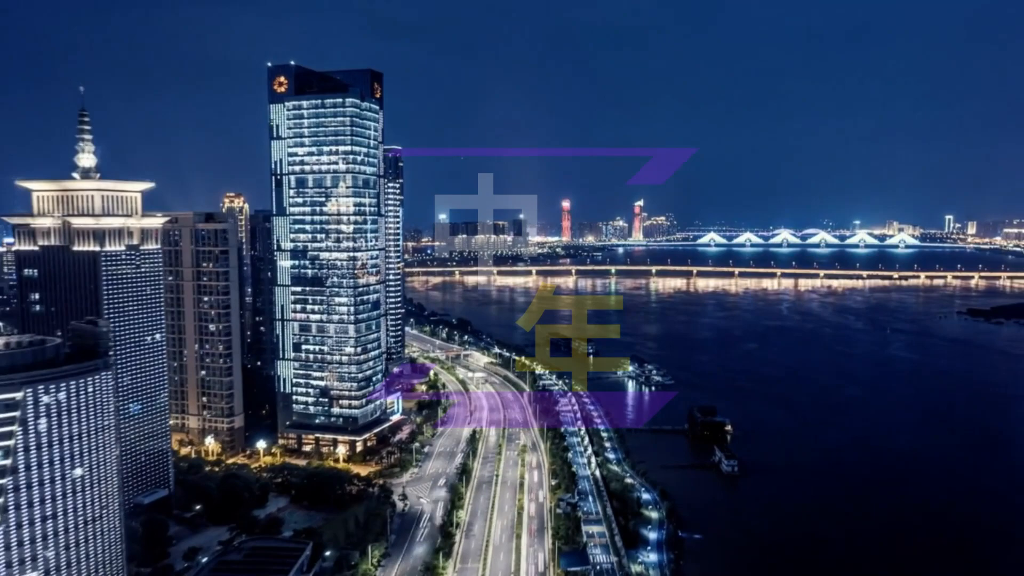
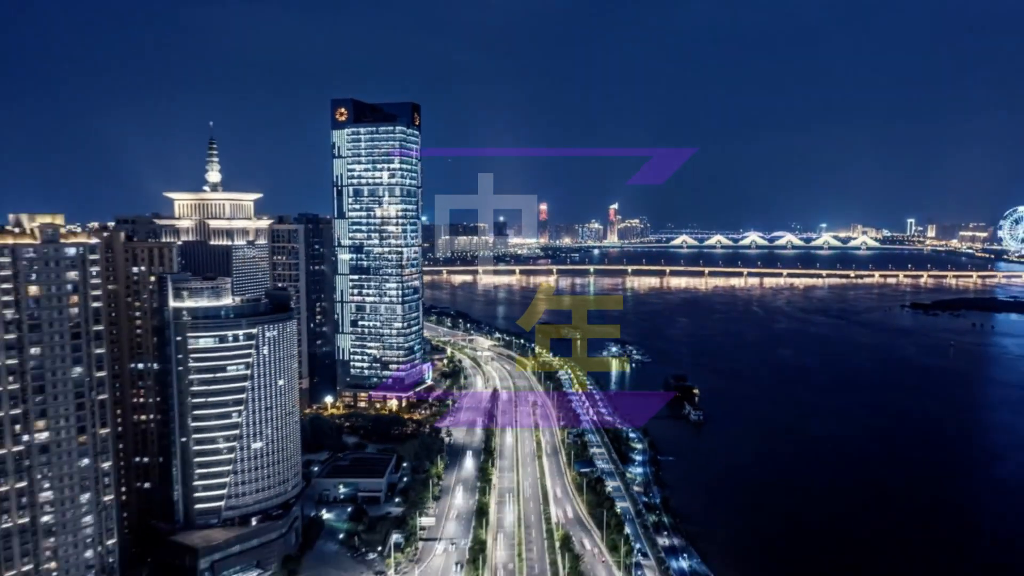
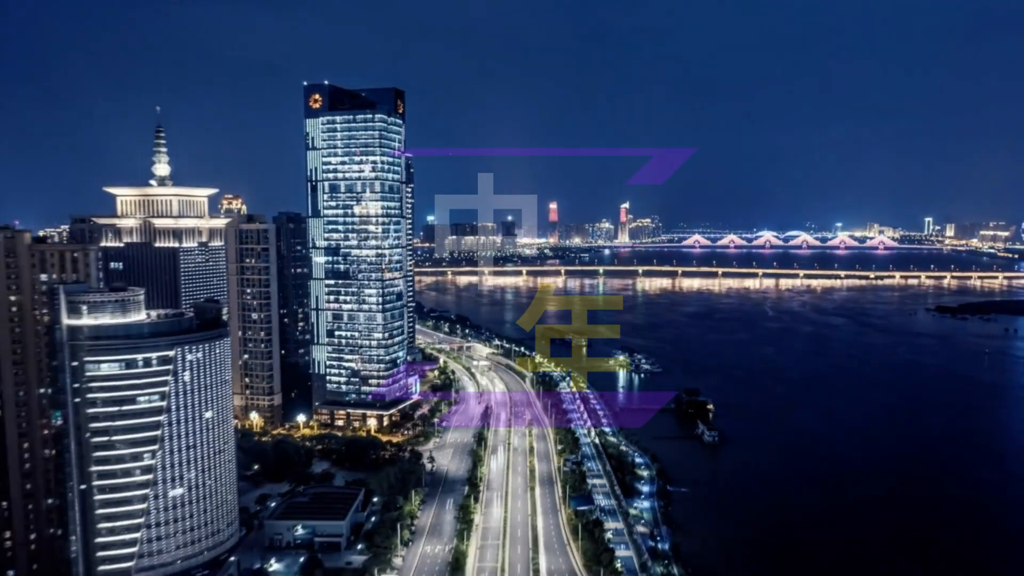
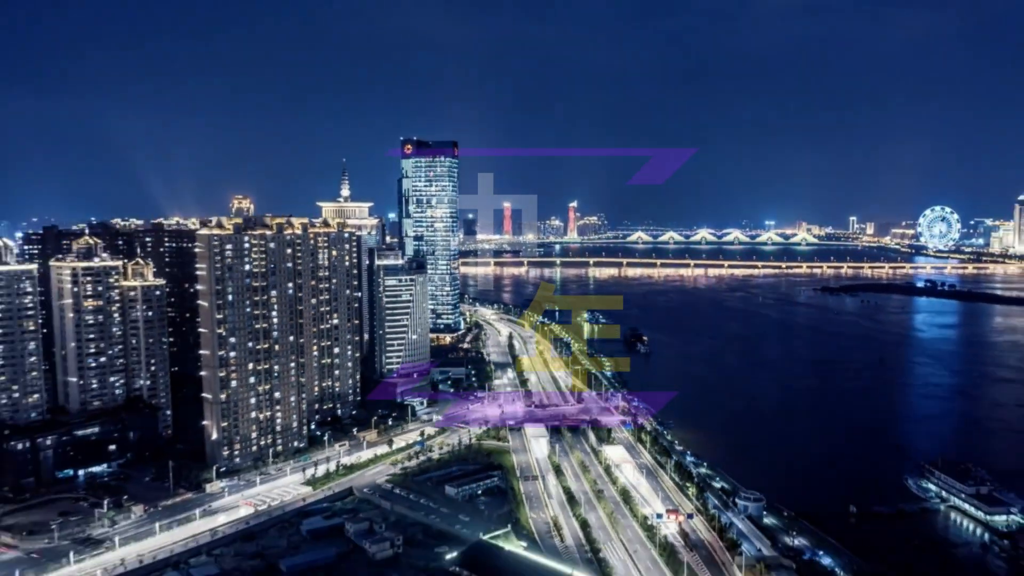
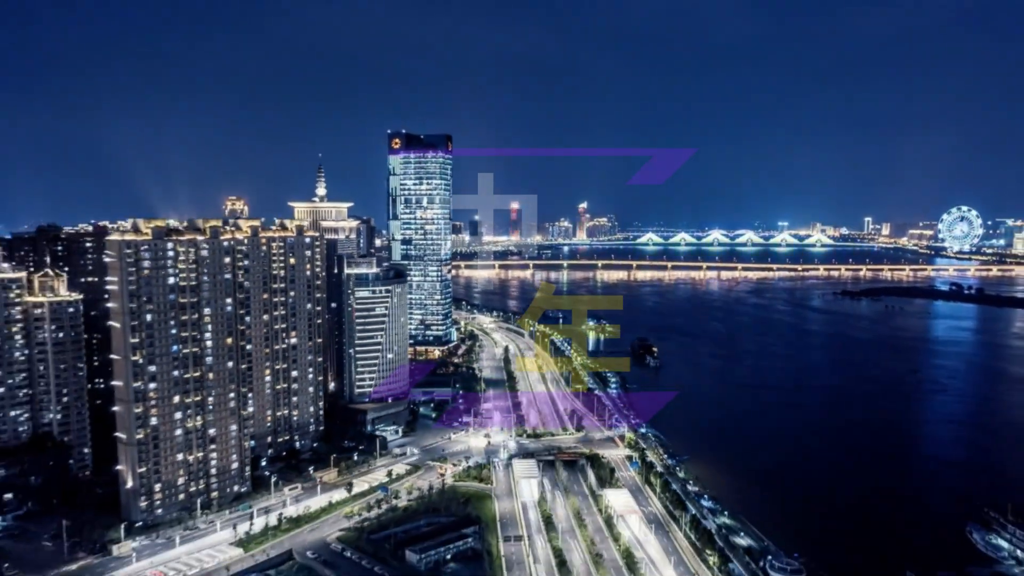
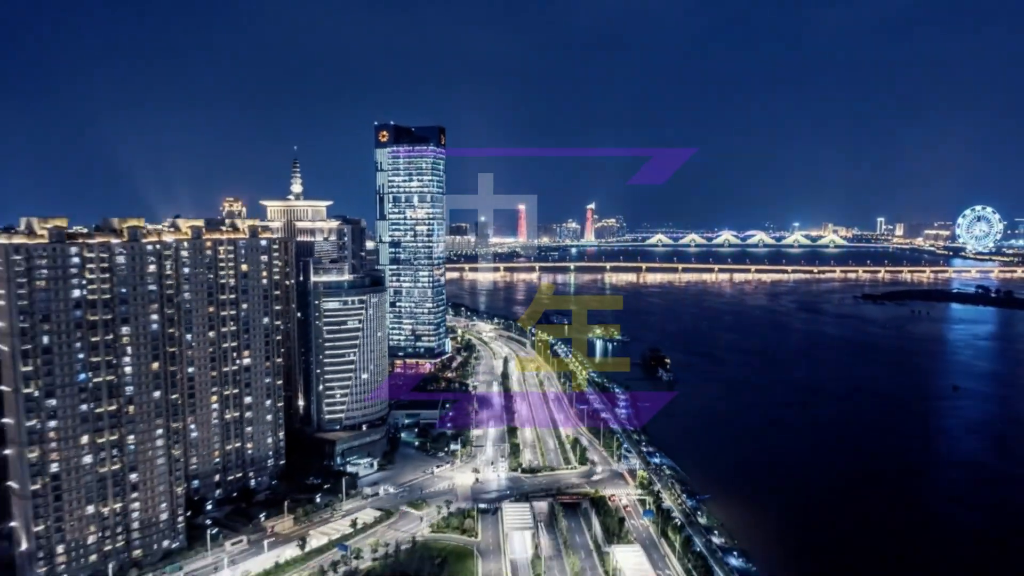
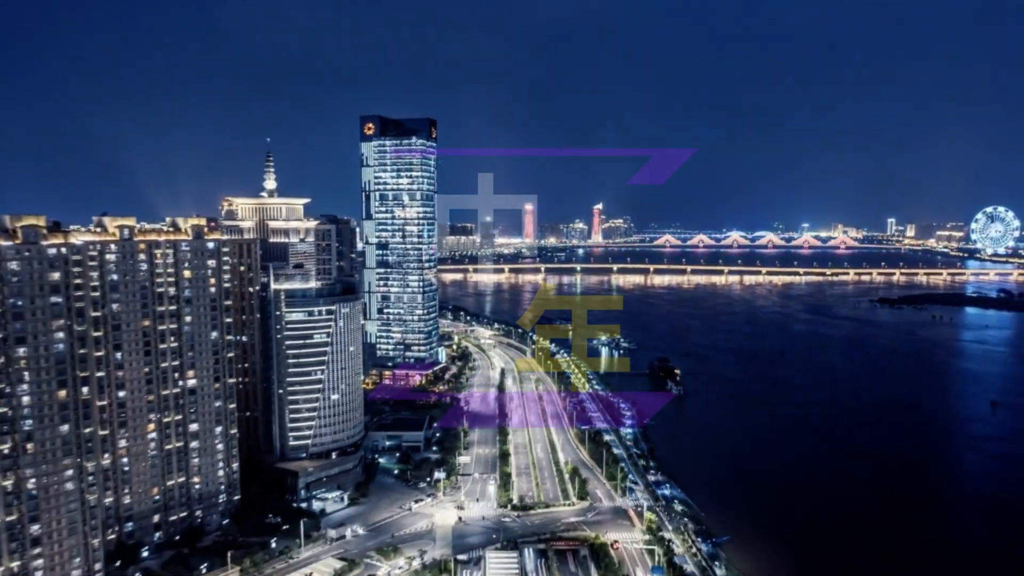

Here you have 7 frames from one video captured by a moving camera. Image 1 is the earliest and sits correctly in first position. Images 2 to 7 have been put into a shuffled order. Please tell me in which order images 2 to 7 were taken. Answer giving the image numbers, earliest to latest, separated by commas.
3, 2, 7, 6, 5, 4
